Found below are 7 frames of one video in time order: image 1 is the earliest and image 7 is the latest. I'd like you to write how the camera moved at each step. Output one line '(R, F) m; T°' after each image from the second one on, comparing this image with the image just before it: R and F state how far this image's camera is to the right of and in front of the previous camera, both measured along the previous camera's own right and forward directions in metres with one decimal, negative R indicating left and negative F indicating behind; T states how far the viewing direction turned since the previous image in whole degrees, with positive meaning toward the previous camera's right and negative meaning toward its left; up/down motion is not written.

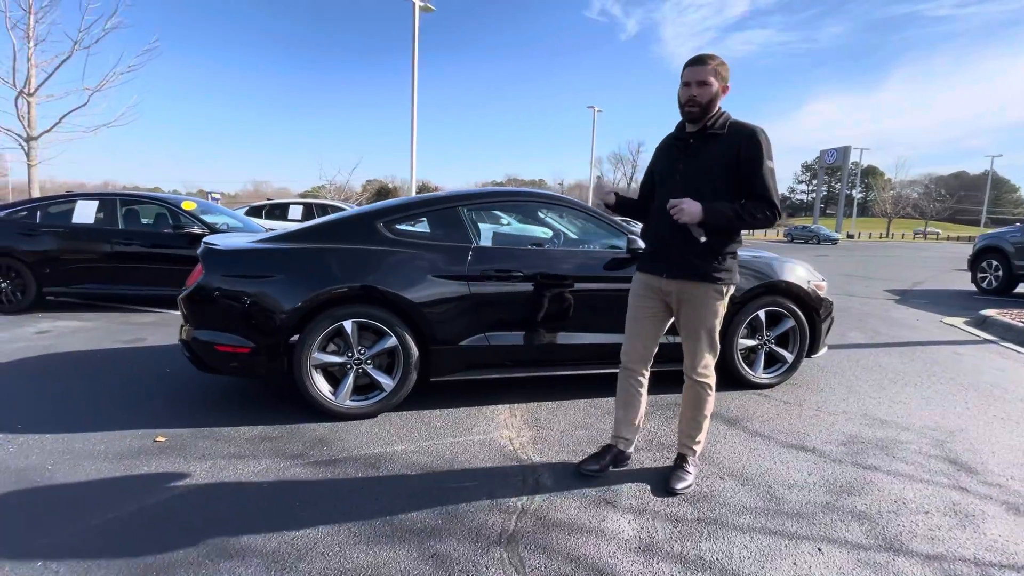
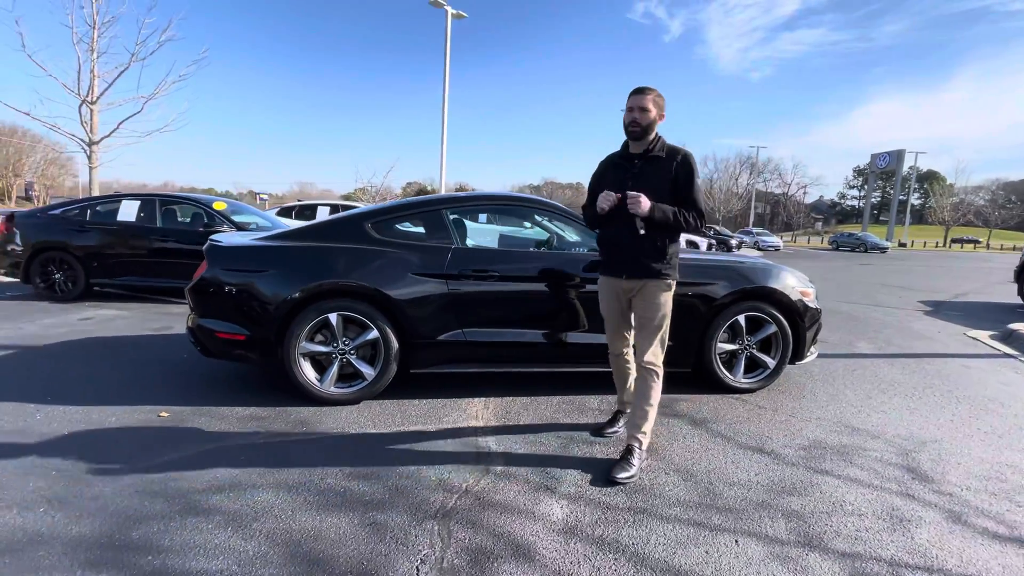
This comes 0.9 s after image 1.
(+0.4, -0.2) m; -4°
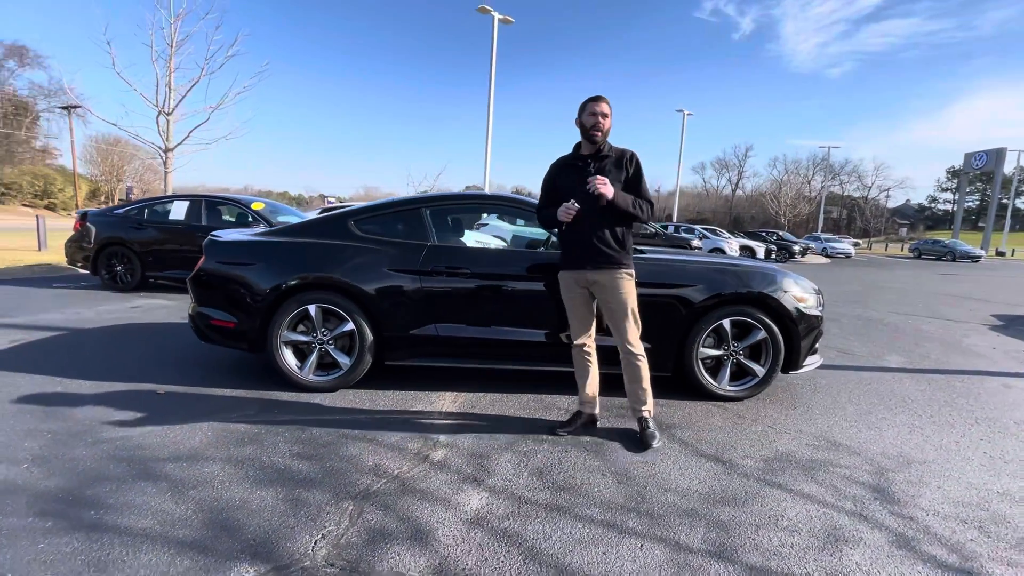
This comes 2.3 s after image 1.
(+0.6, 0.0) m; -7°
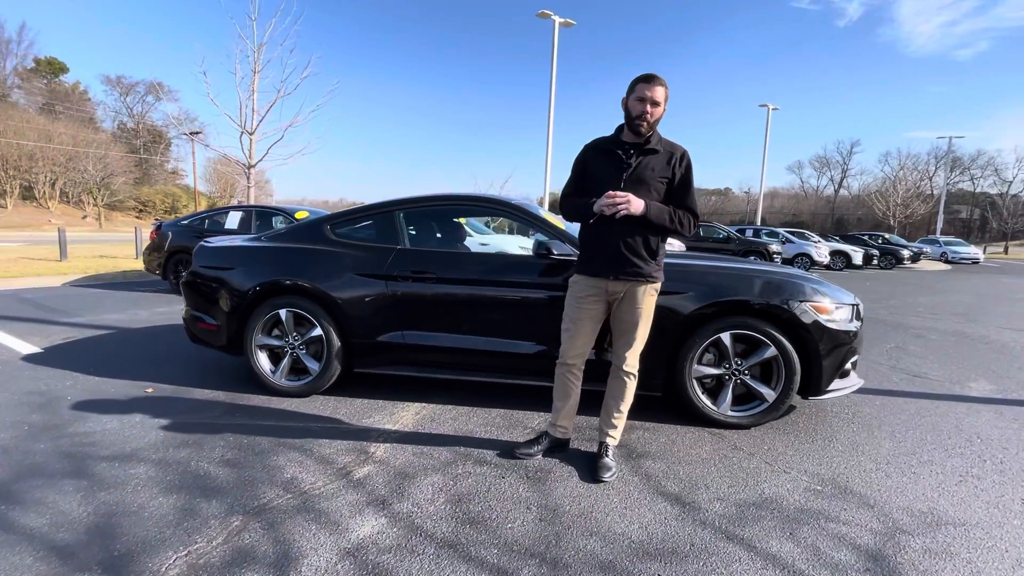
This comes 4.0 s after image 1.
(+0.8, +0.3) m; -10°
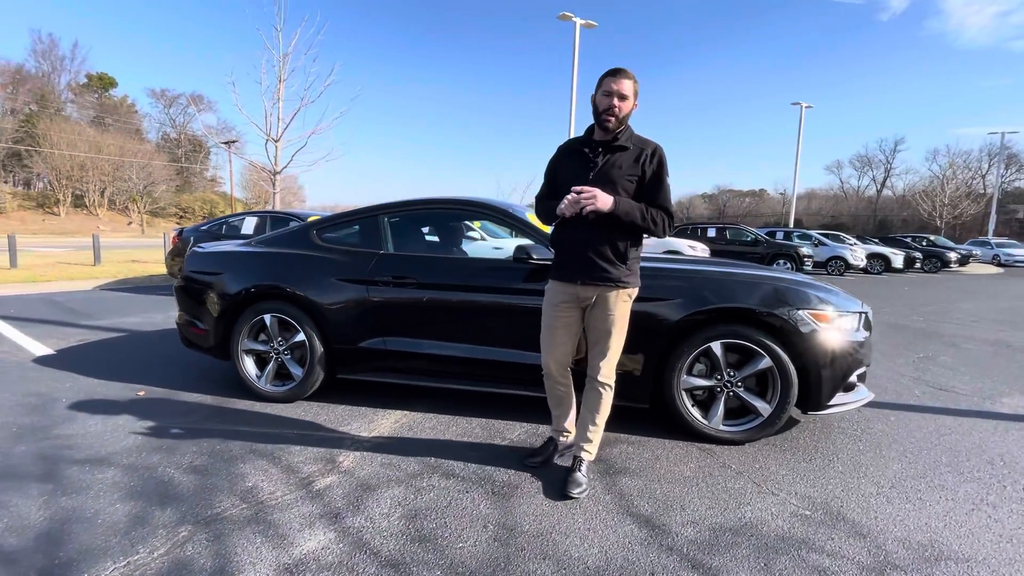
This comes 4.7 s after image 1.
(+0.3, +0.1) m; -3°
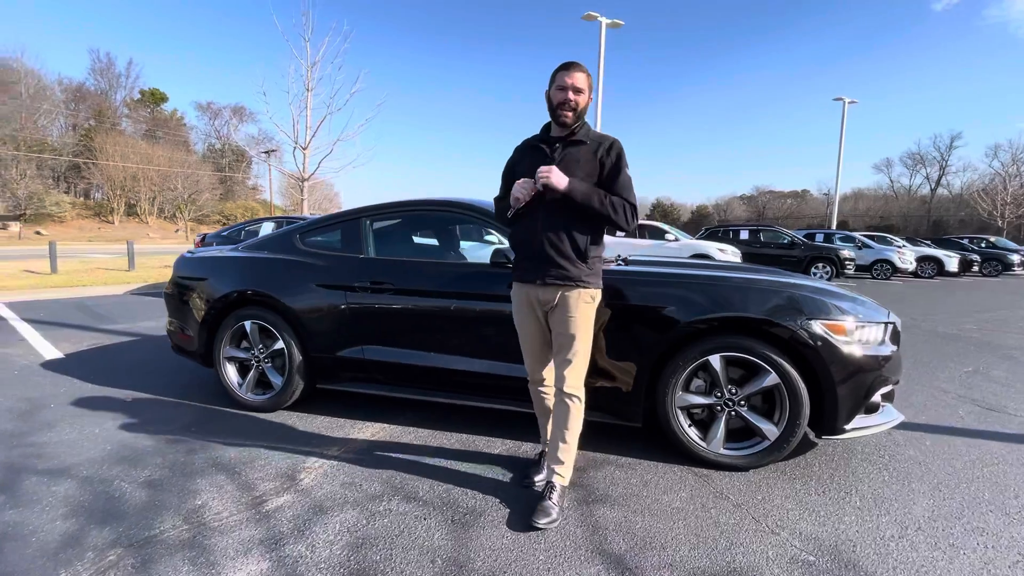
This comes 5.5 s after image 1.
(+0.3, +0.2) m; -4°
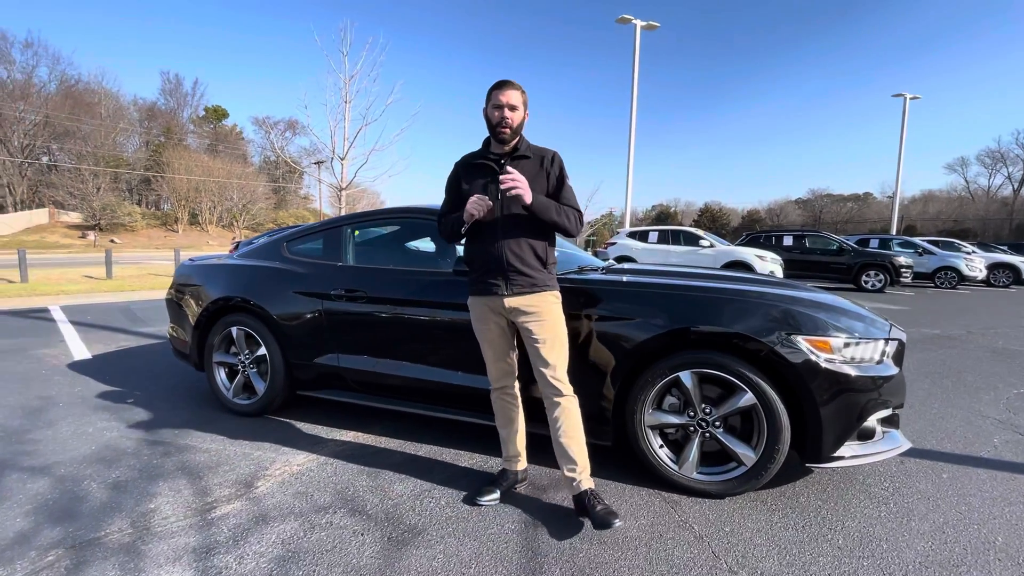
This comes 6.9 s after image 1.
(+0.5, +0.1) m; -5°
